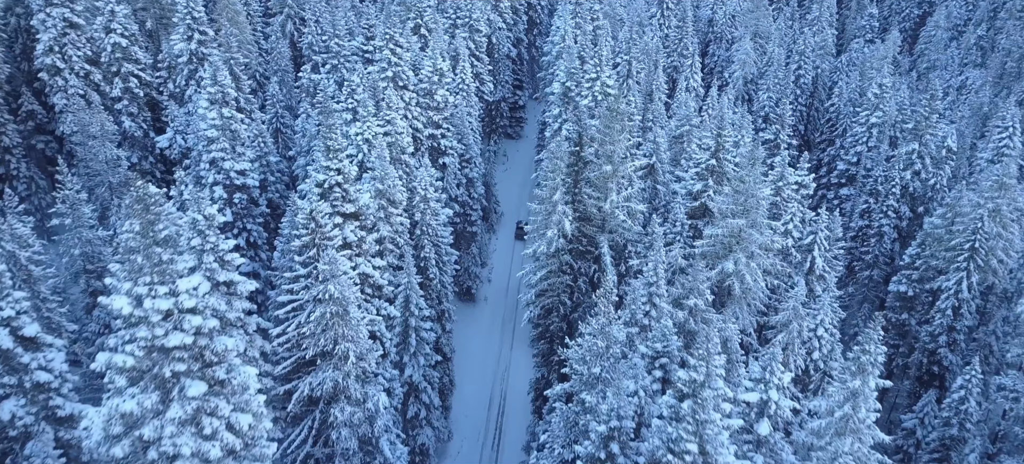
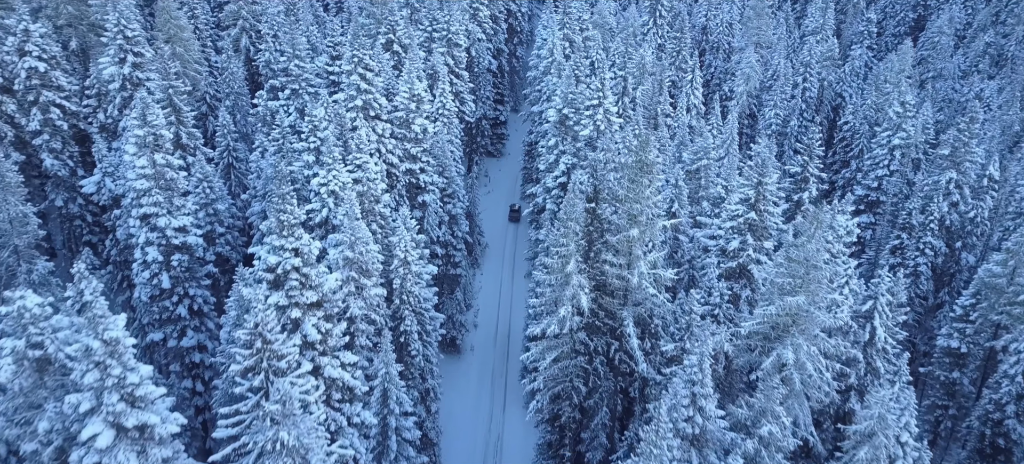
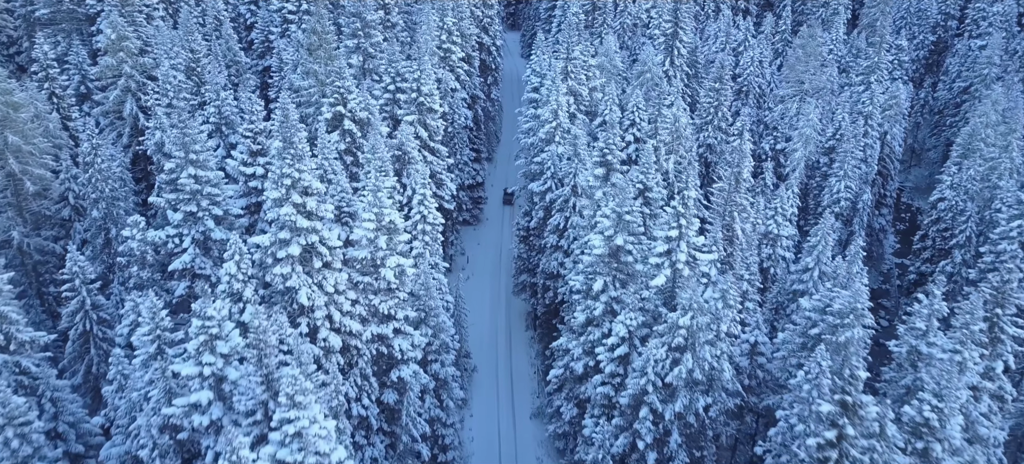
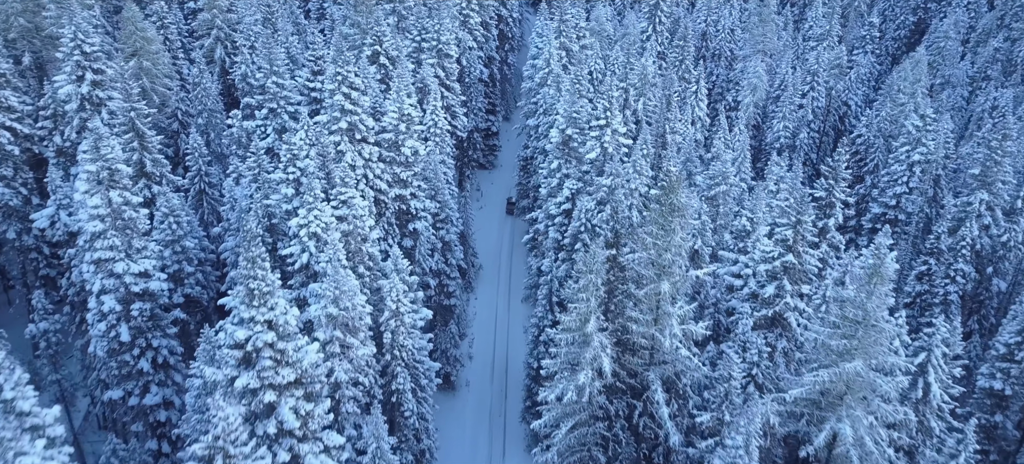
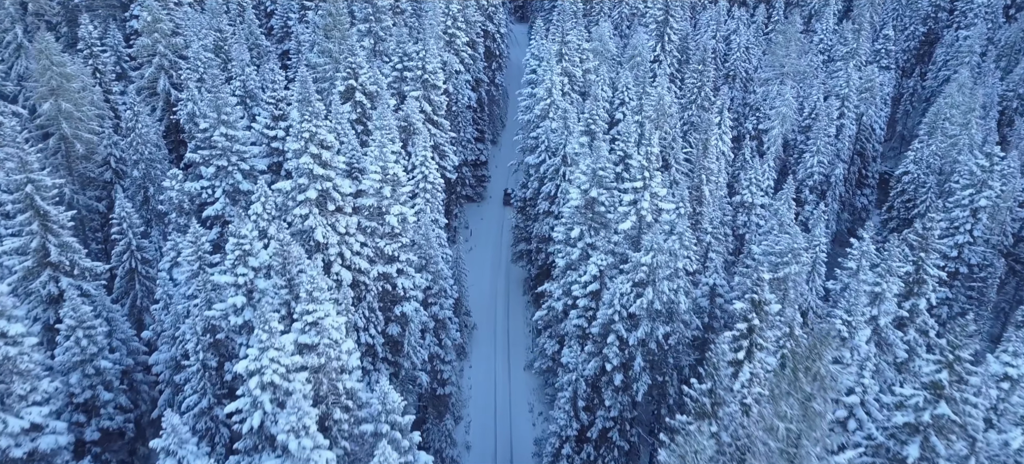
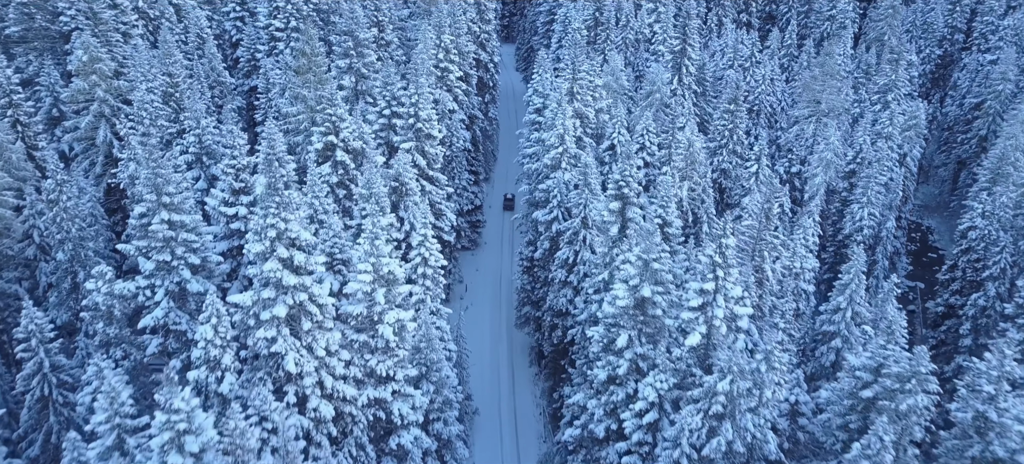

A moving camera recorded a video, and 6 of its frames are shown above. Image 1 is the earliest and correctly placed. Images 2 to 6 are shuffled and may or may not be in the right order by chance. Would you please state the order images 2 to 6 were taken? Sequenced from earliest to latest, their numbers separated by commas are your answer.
2, 4, 5, 3, 6
